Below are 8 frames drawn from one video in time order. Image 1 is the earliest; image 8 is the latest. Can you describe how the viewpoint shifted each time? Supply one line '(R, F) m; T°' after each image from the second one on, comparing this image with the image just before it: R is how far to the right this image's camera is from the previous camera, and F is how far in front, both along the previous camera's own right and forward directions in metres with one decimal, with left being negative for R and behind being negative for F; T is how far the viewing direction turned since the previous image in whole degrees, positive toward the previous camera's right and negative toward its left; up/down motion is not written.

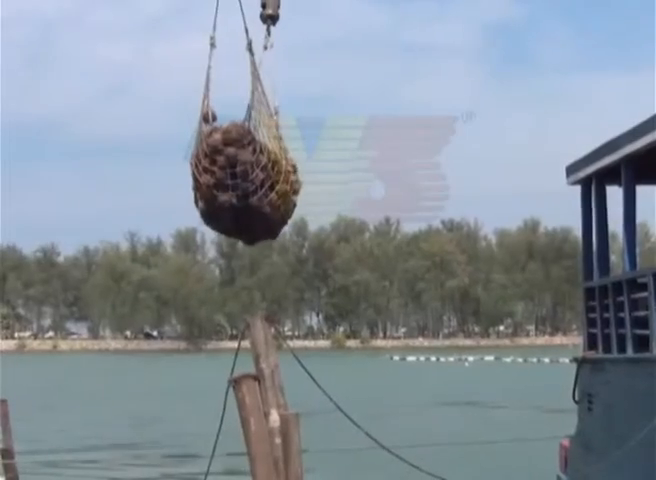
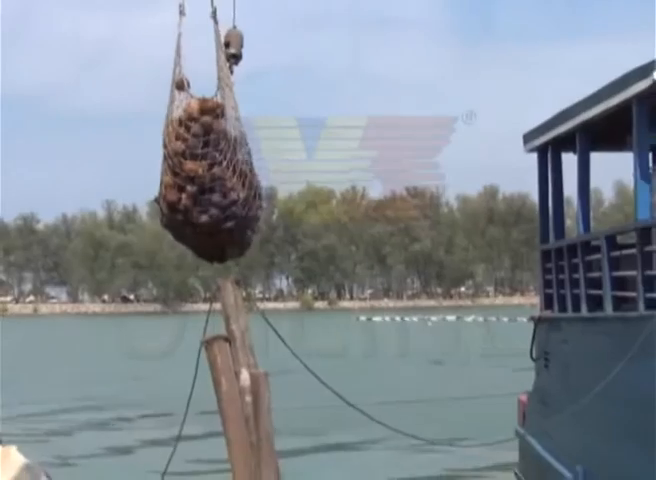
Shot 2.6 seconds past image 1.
(+0.2, -0.4) m; -1°
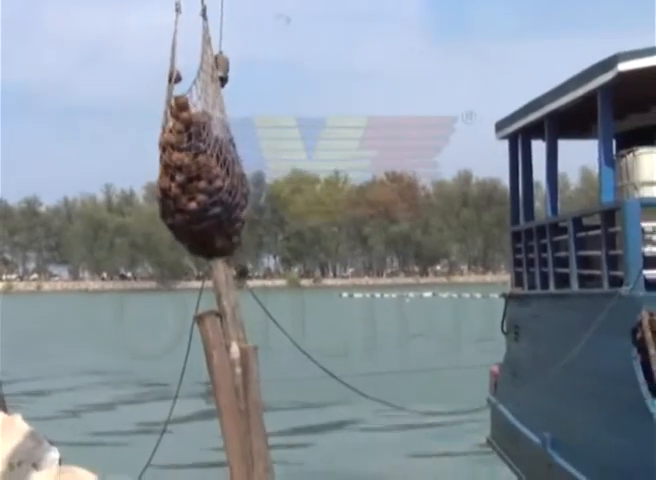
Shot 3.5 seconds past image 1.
(+0.1, -0.6) m; 0°
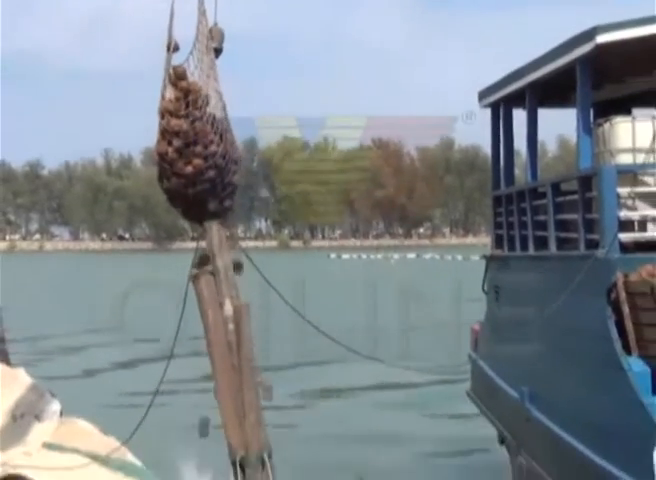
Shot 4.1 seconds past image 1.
(+0.1, -0.4) m; 0°
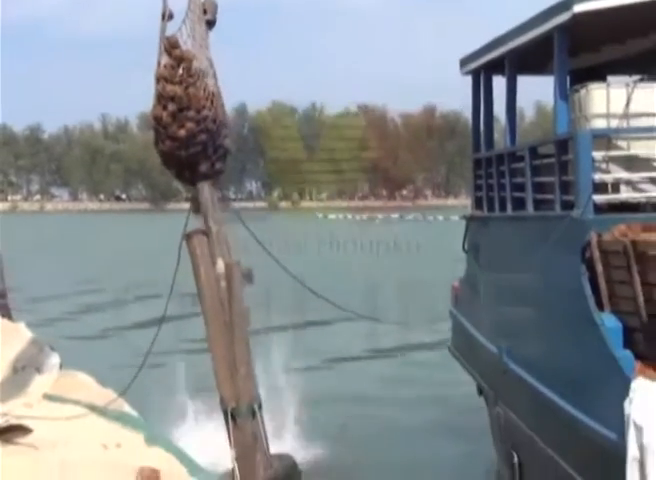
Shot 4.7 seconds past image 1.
(+0.1, -0.4) m; 0°
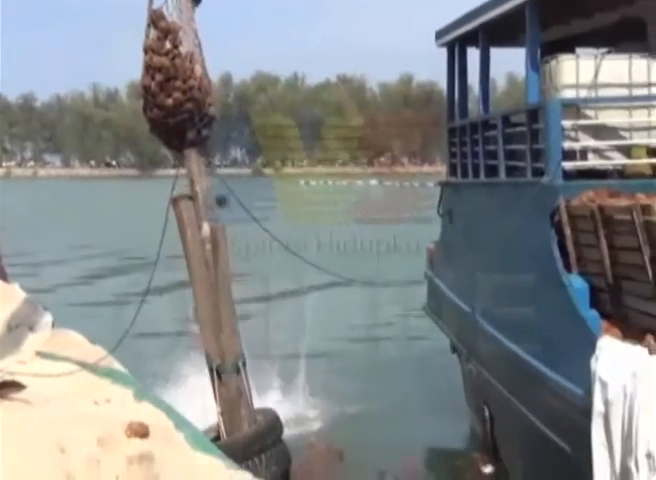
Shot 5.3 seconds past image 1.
(0.0, -0.4) m; 0°
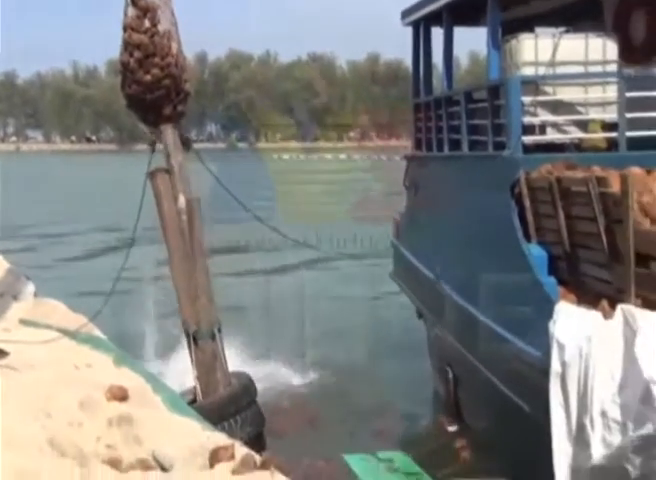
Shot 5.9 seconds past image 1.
(0.0, -0.5) m; +1°
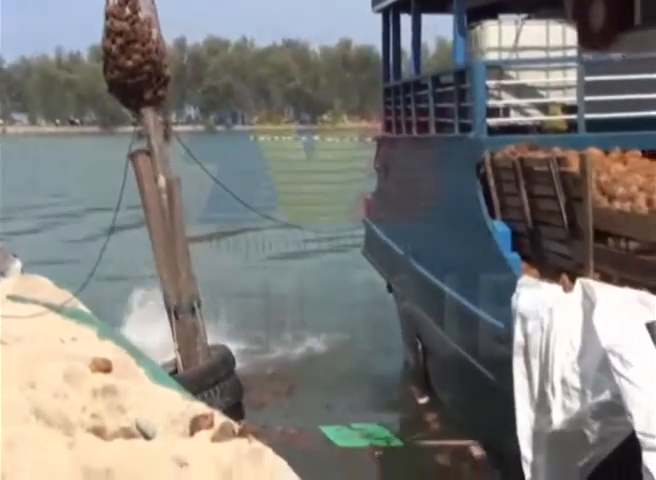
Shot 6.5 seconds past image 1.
(0.0, -0.5) m; +1°
